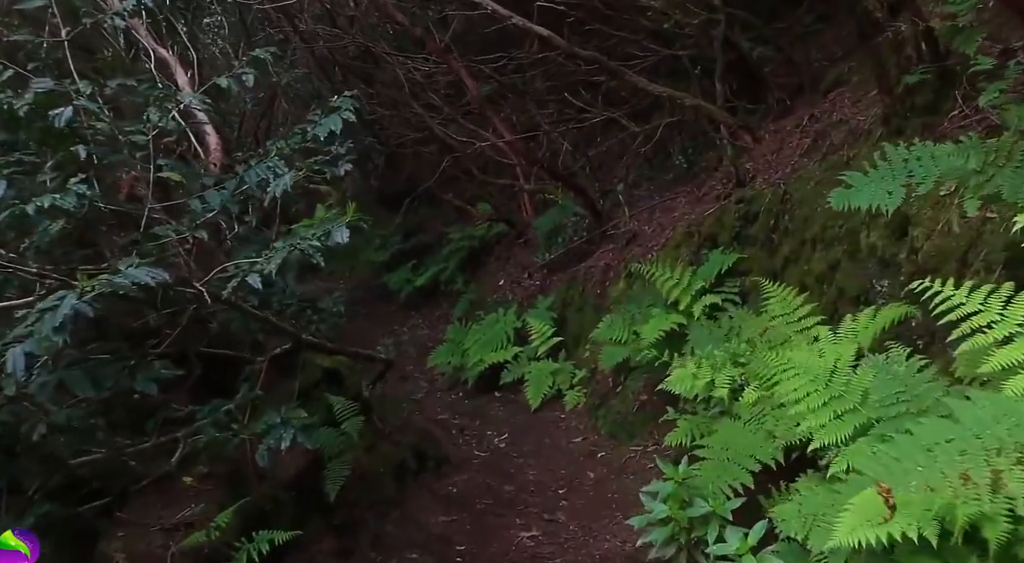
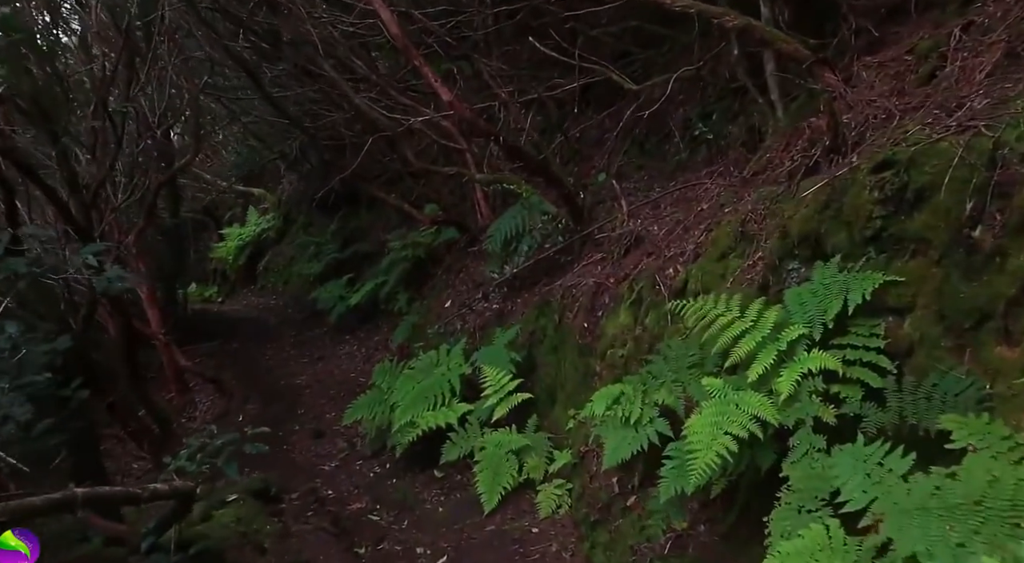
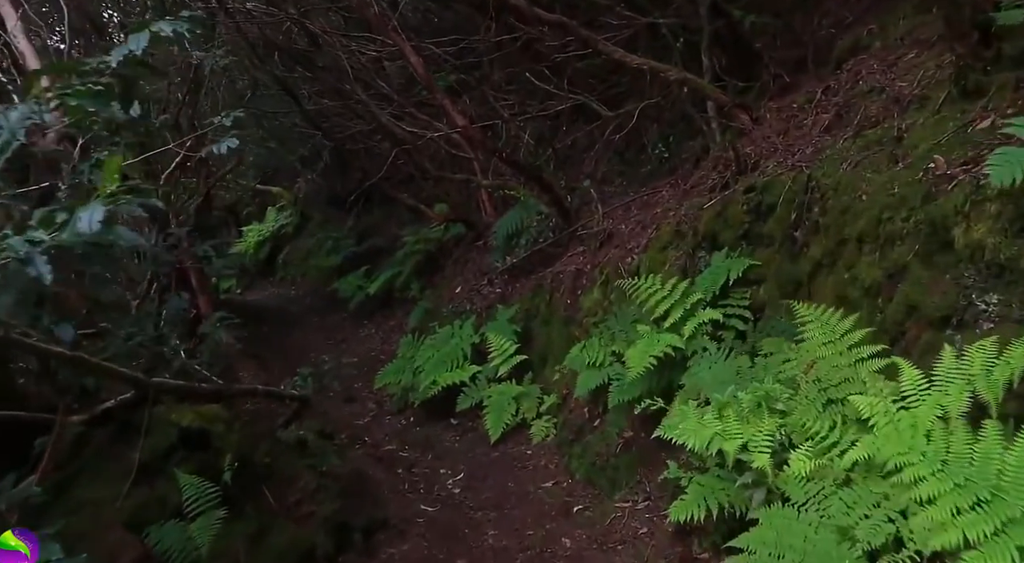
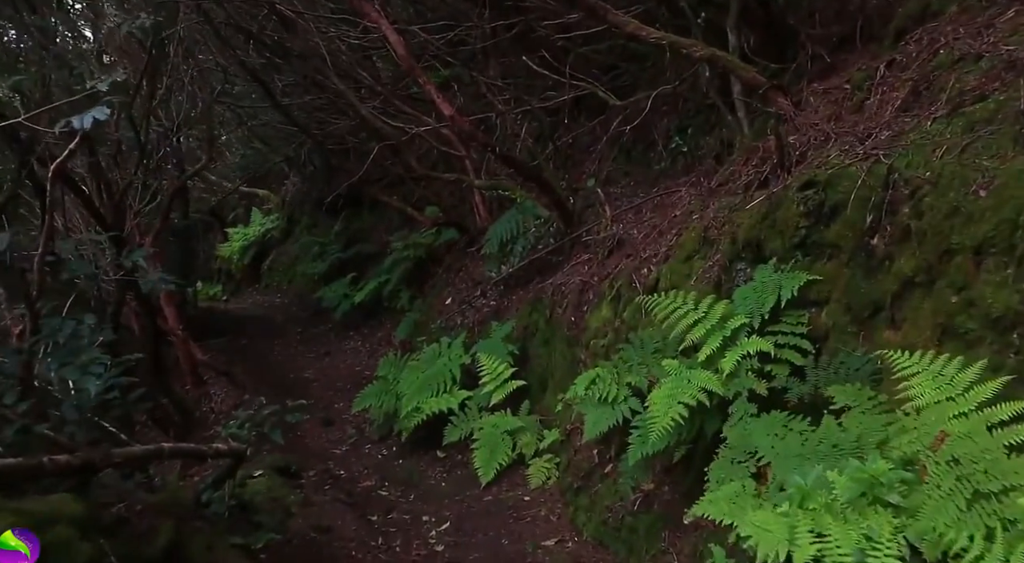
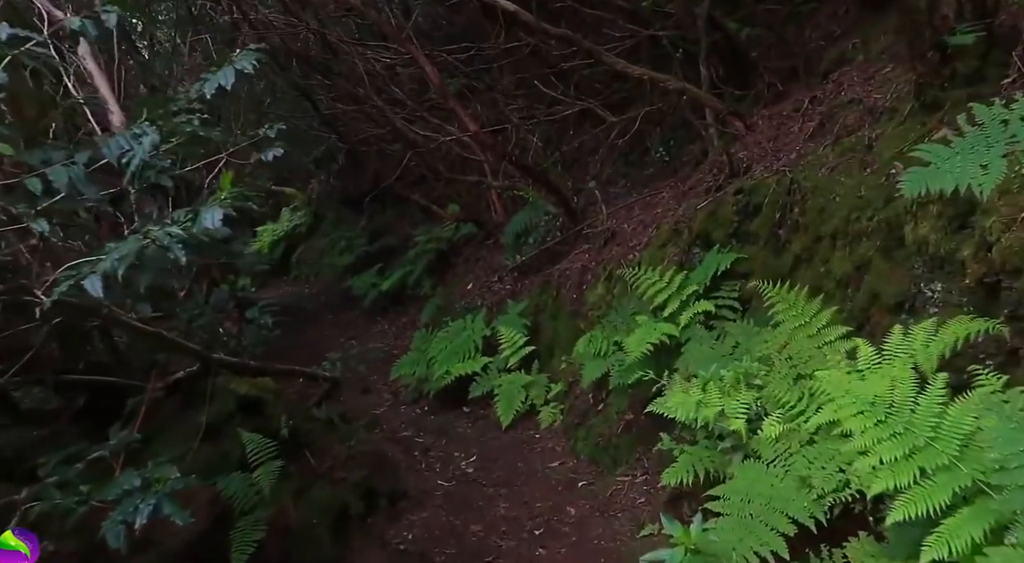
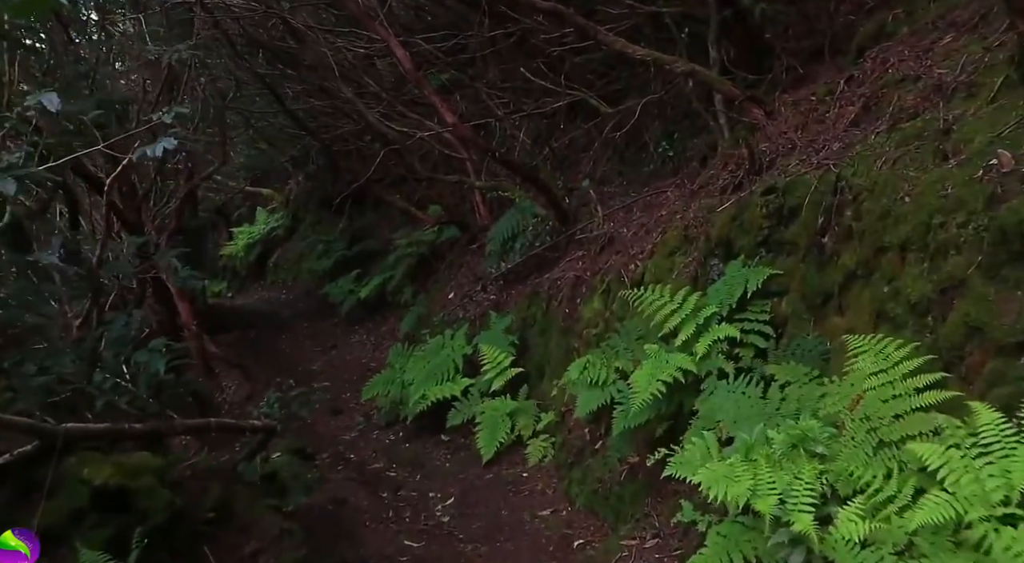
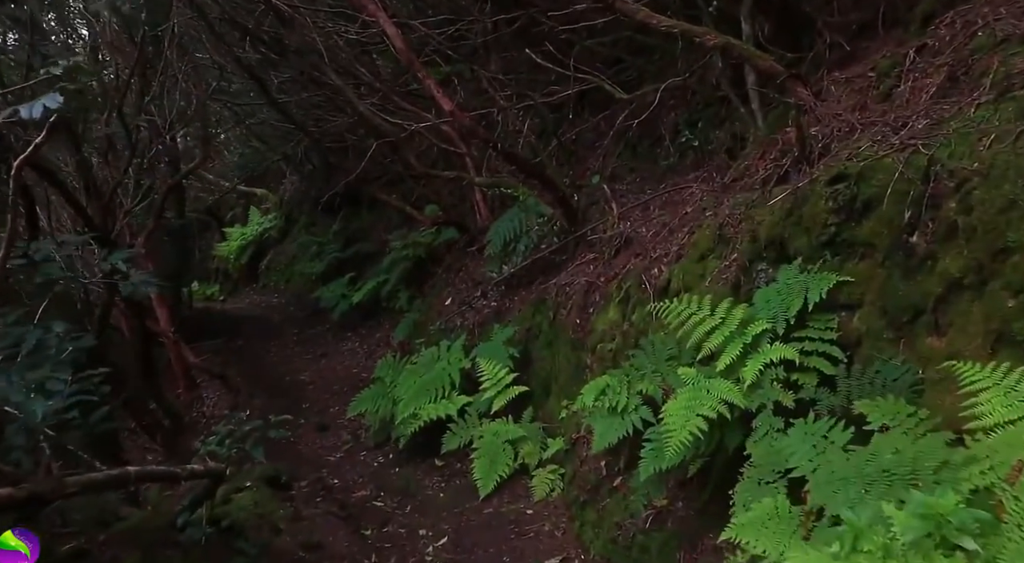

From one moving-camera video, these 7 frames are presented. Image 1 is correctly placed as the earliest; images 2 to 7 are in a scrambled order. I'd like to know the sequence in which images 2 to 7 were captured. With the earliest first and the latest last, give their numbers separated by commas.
5, 3, 6, 4, 7, 2
